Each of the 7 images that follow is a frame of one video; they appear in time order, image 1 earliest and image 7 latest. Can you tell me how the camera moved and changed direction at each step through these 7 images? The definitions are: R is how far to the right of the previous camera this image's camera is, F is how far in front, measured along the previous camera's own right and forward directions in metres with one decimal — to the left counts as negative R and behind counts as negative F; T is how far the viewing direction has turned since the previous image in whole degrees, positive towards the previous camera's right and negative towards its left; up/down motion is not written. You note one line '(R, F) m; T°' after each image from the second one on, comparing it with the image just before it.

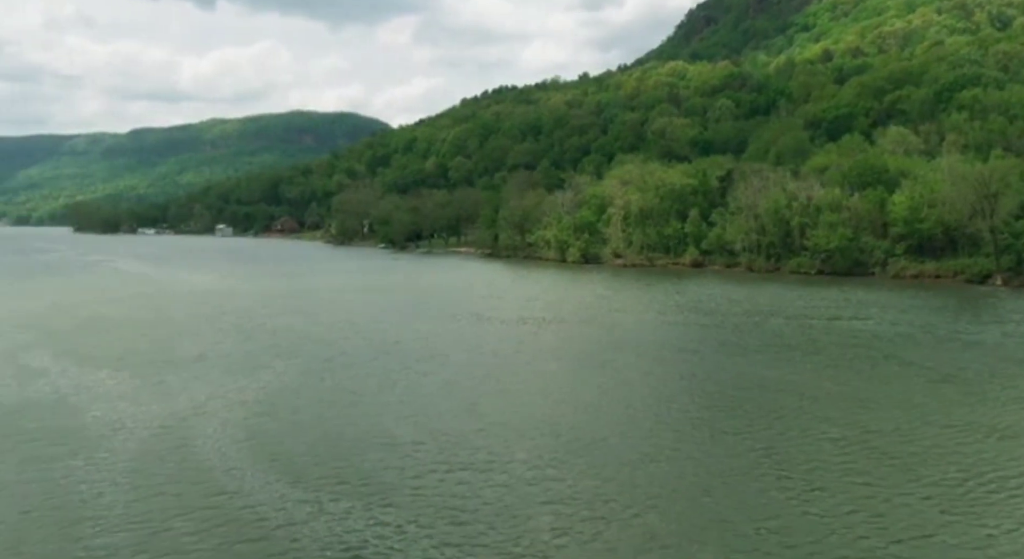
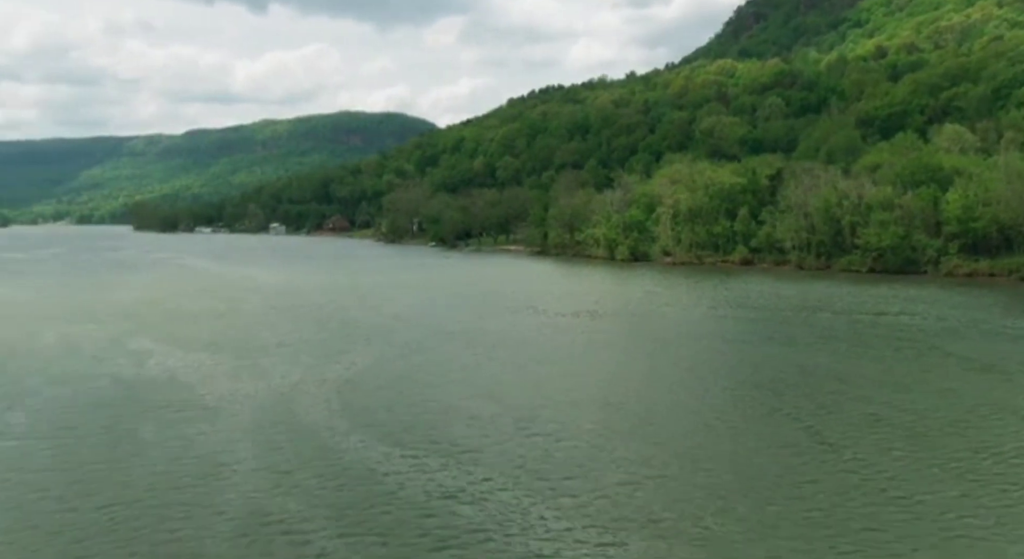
(-0.5, -1.9) m; -3°
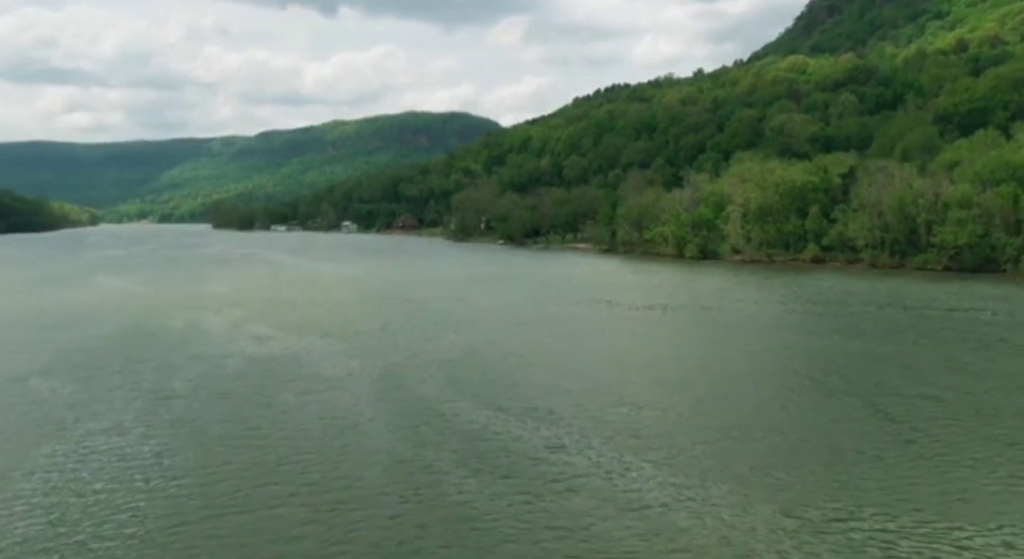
(-0.6, -2.2) m; -4°
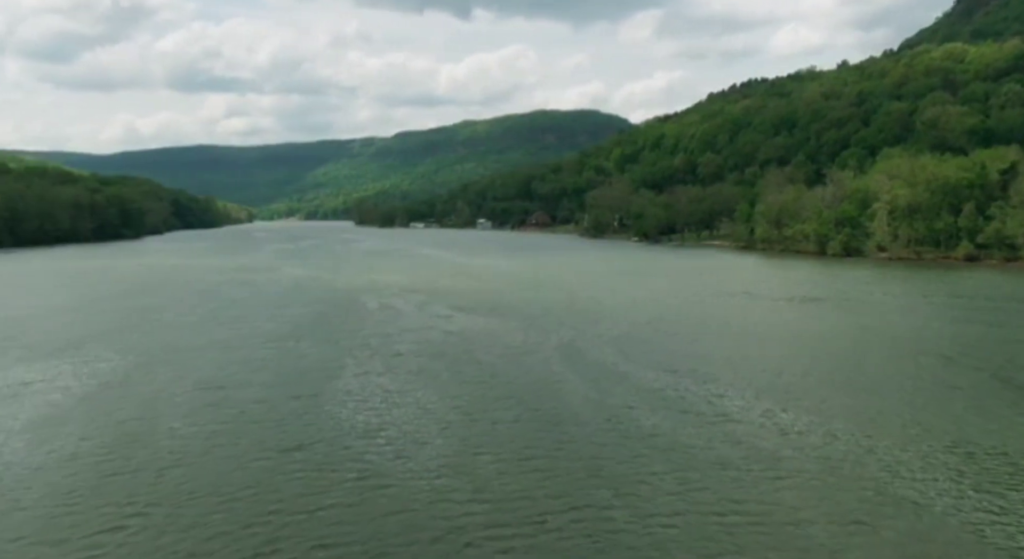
(-1.0, -3.8) m; -9°
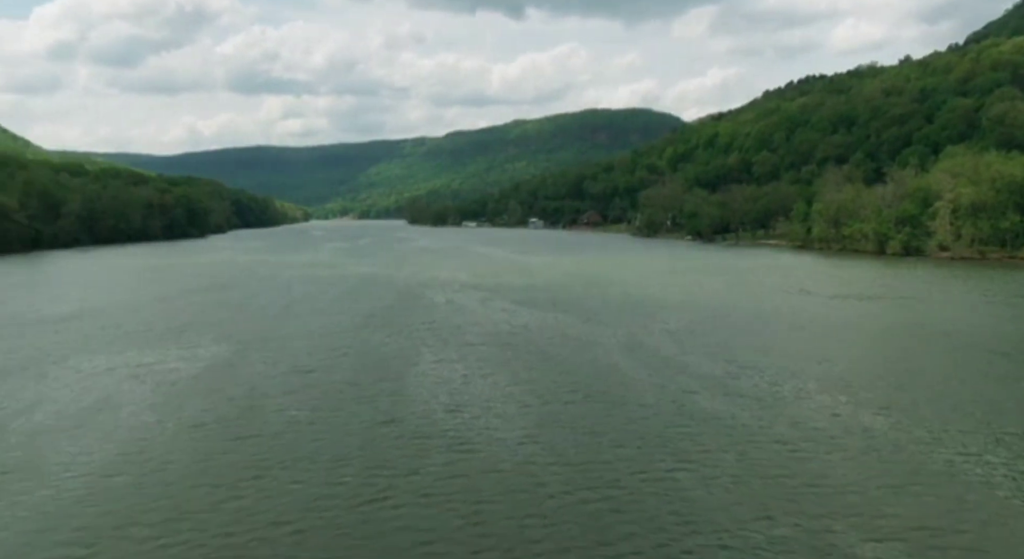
(-0.4, -1.2) m; -3°
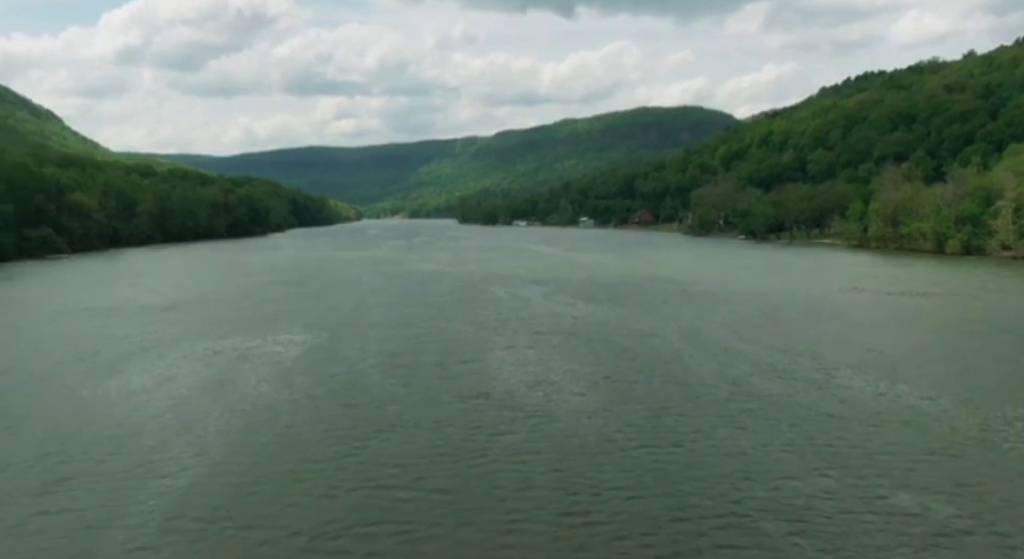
(-0.5, -1.7) m; -3°
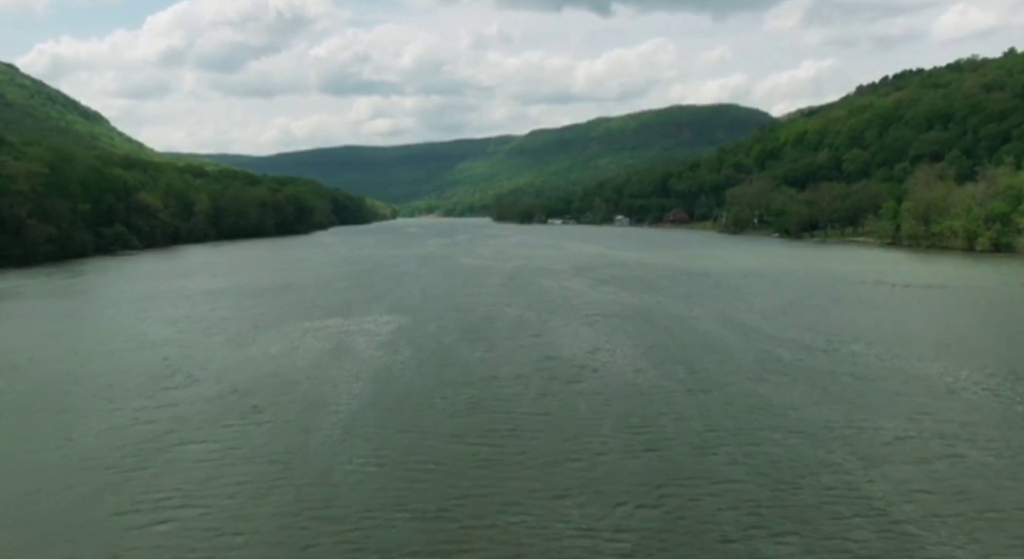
(-0.7, -4.3) m; -2°
